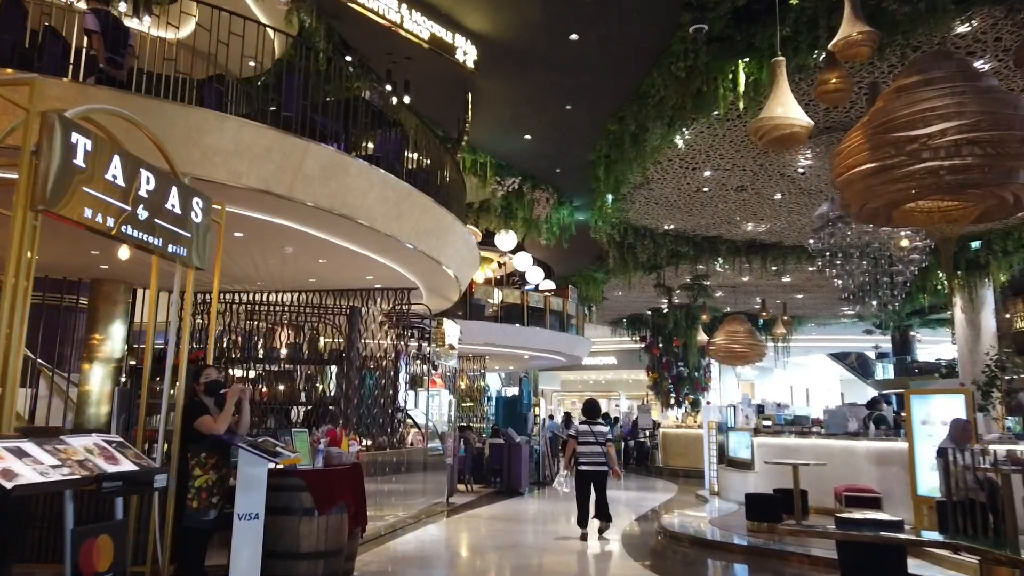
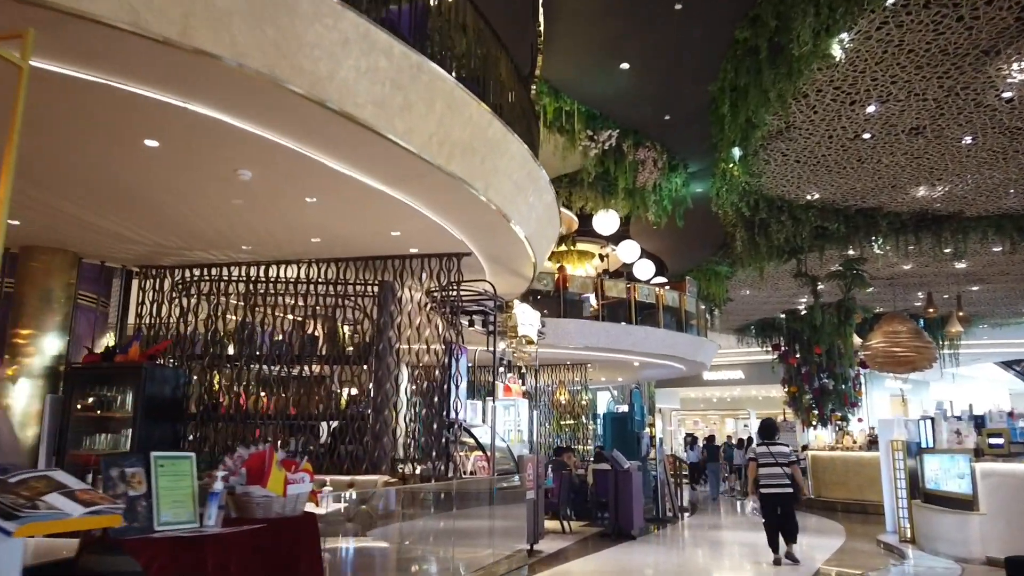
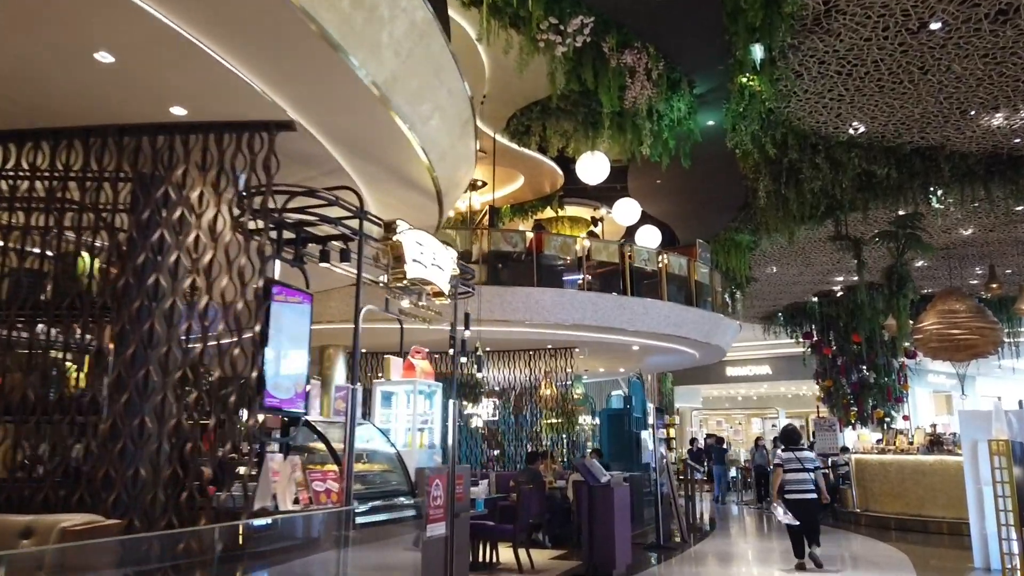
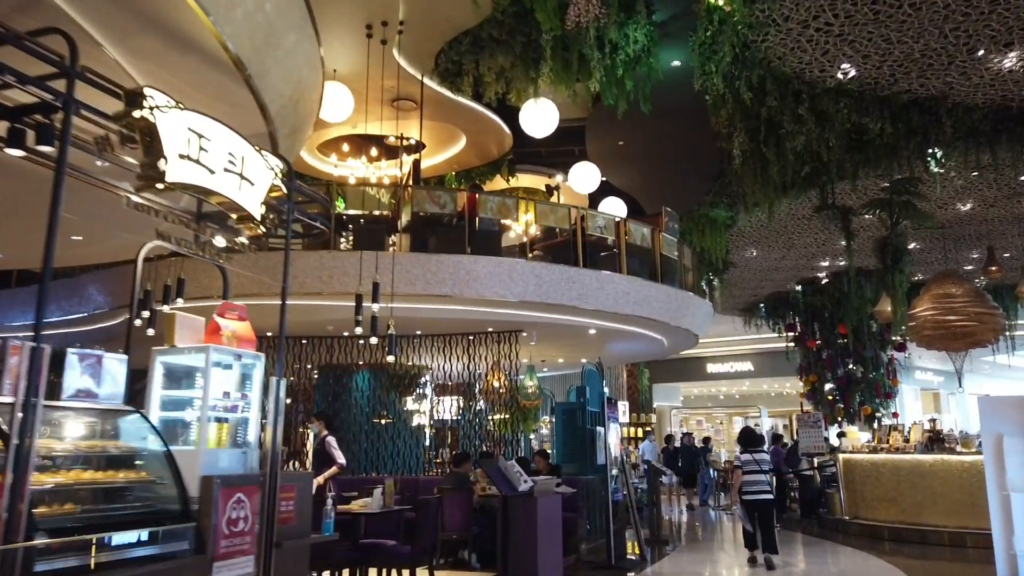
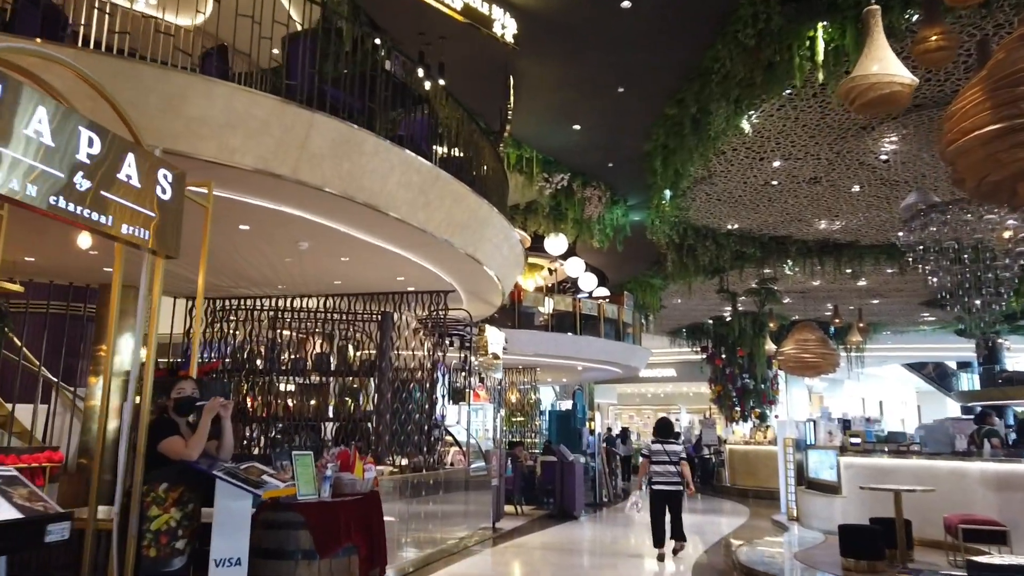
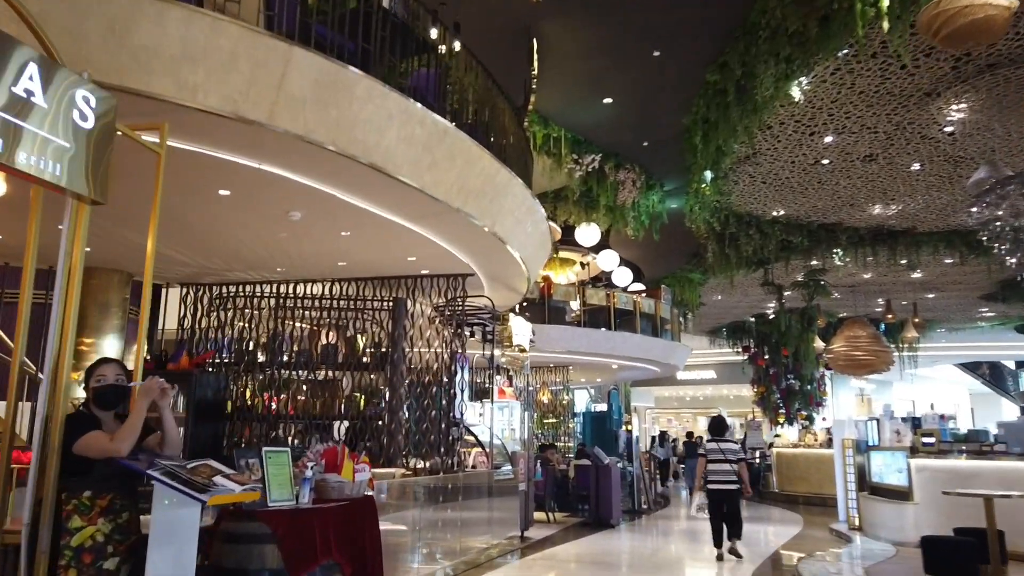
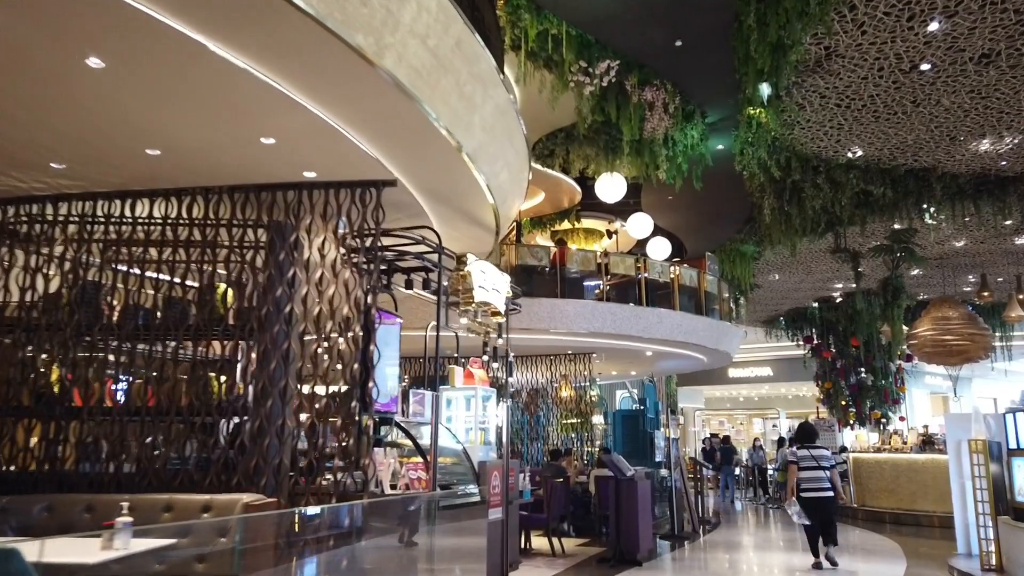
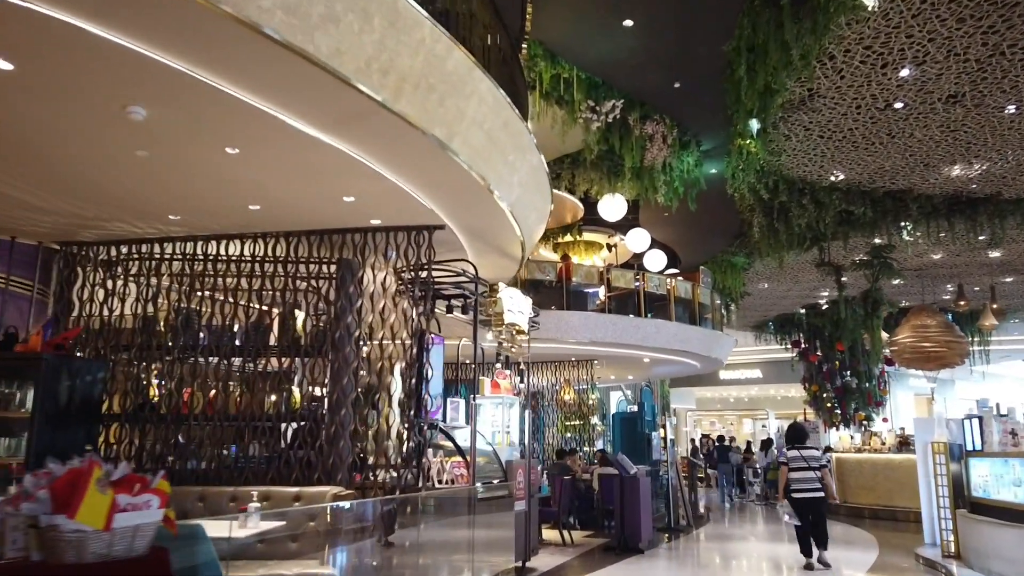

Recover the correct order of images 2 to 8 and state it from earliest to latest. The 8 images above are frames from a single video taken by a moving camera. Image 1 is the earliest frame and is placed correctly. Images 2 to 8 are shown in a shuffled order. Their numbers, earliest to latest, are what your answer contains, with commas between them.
5, 6, 2, 8, 7, 3, 4
